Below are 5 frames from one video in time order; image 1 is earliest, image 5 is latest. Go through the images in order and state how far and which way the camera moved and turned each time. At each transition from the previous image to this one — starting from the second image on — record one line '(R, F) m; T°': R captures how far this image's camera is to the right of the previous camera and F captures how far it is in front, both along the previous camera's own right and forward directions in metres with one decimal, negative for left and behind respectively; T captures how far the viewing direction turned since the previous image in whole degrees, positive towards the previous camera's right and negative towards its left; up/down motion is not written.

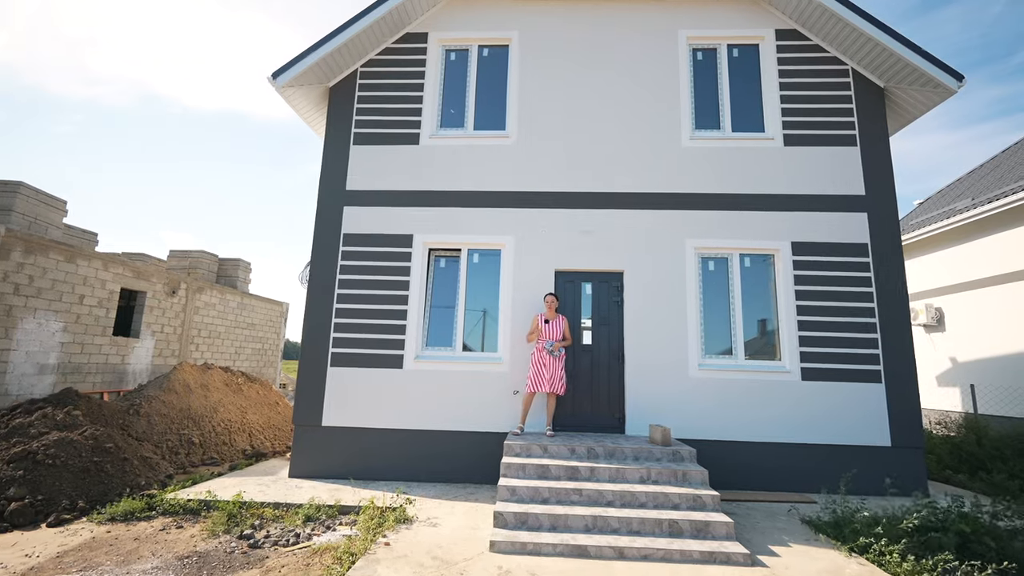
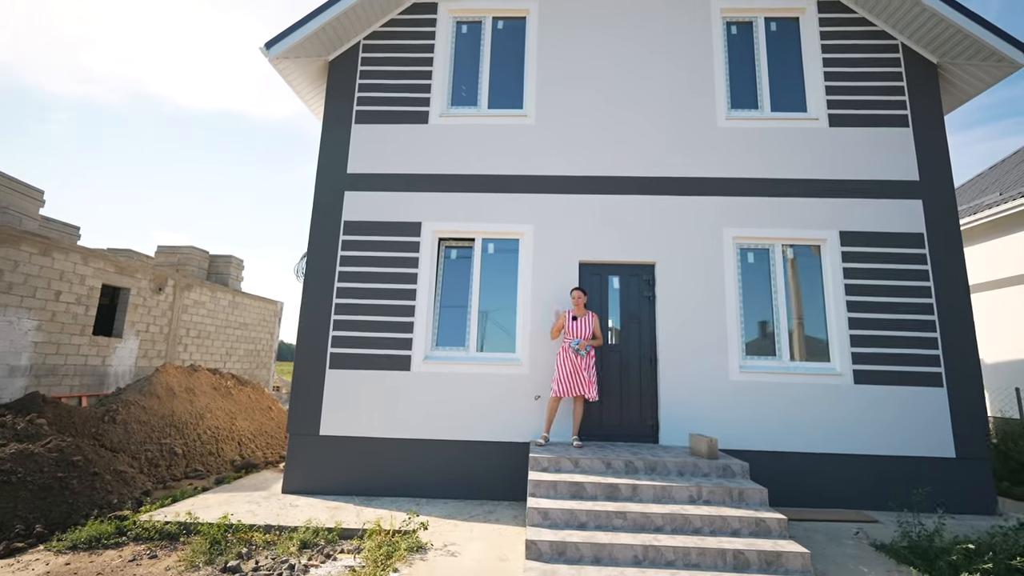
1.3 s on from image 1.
(-0.3, +0.6) m; +1°
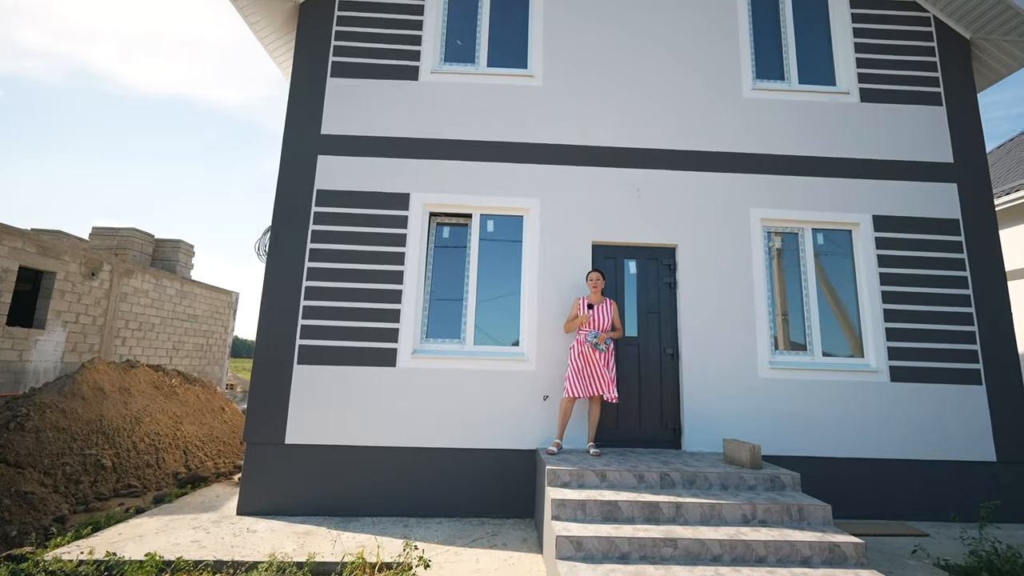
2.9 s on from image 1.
(-0.4, +0.8) m; +4°
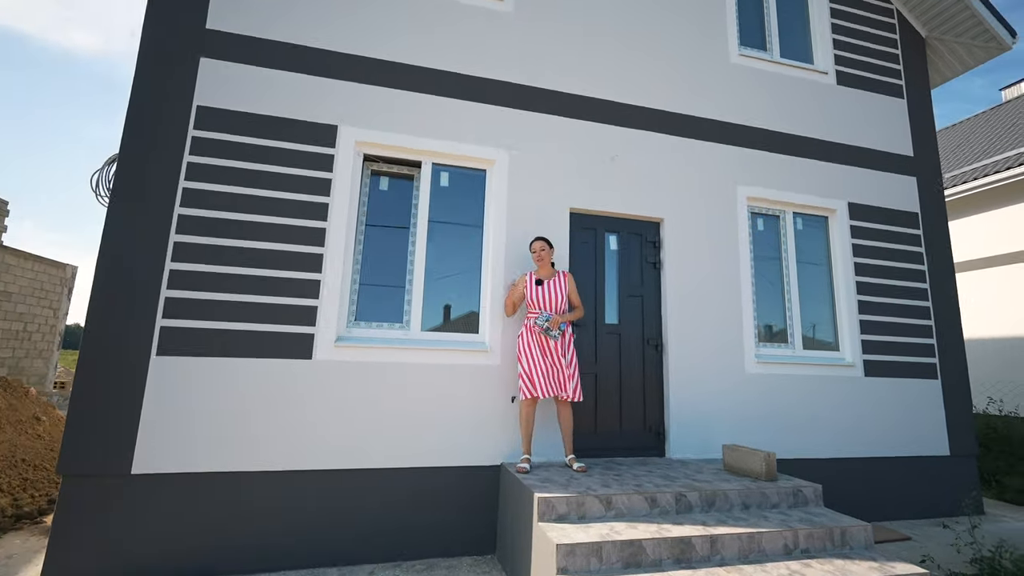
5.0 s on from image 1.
(-0.5, +1.1) m; +12°
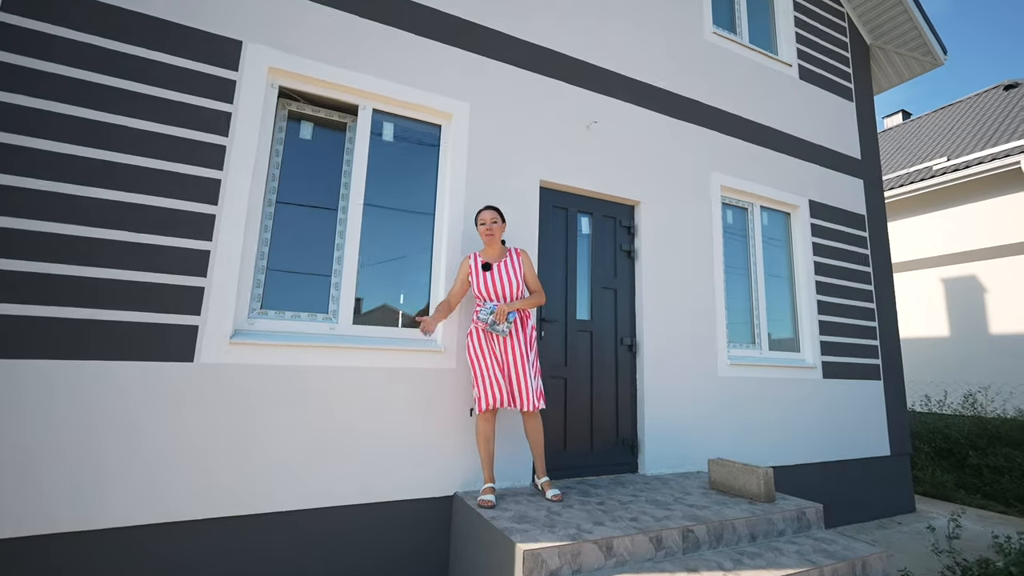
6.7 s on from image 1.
(-0.3, +0.8) m; +10°
